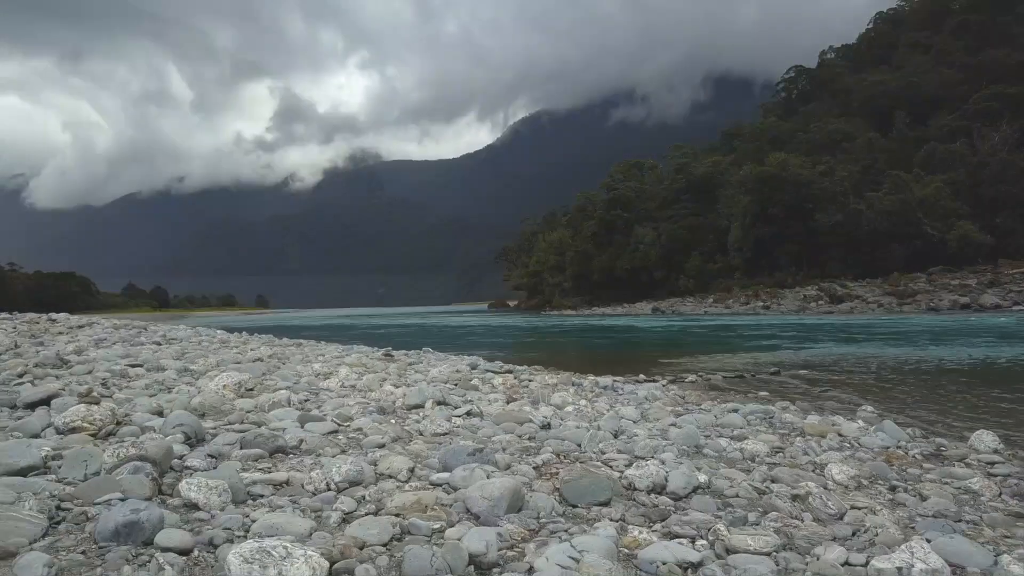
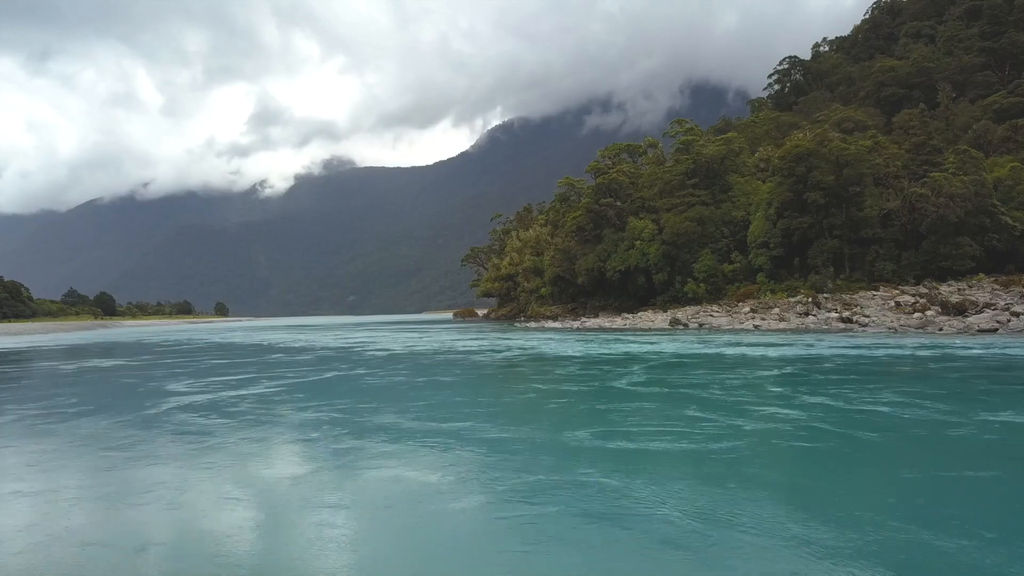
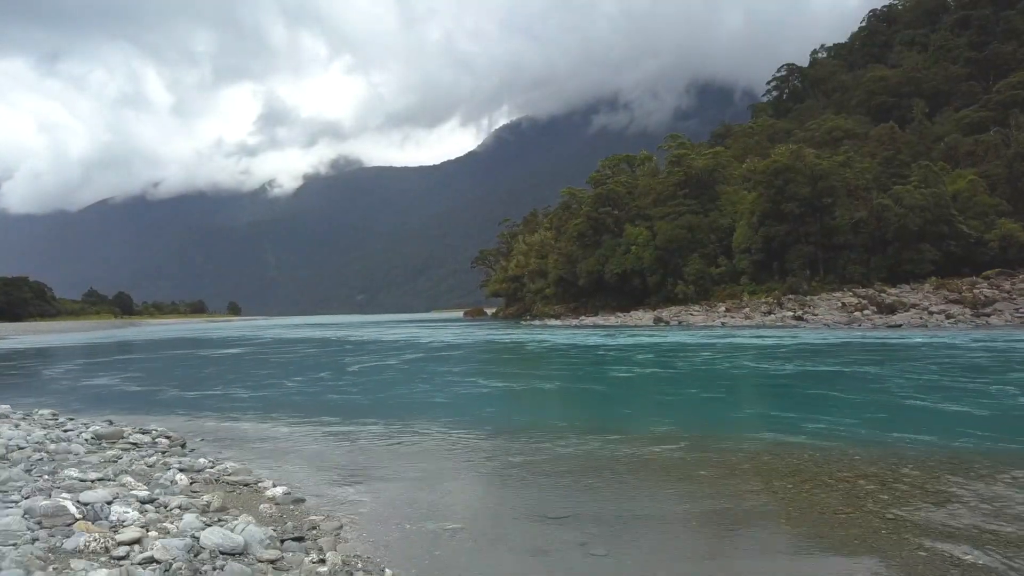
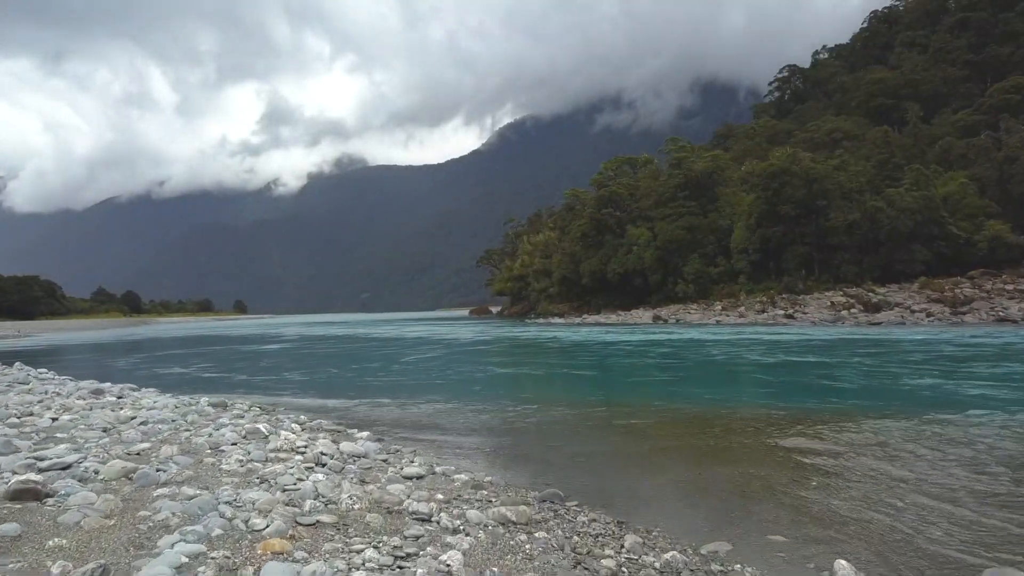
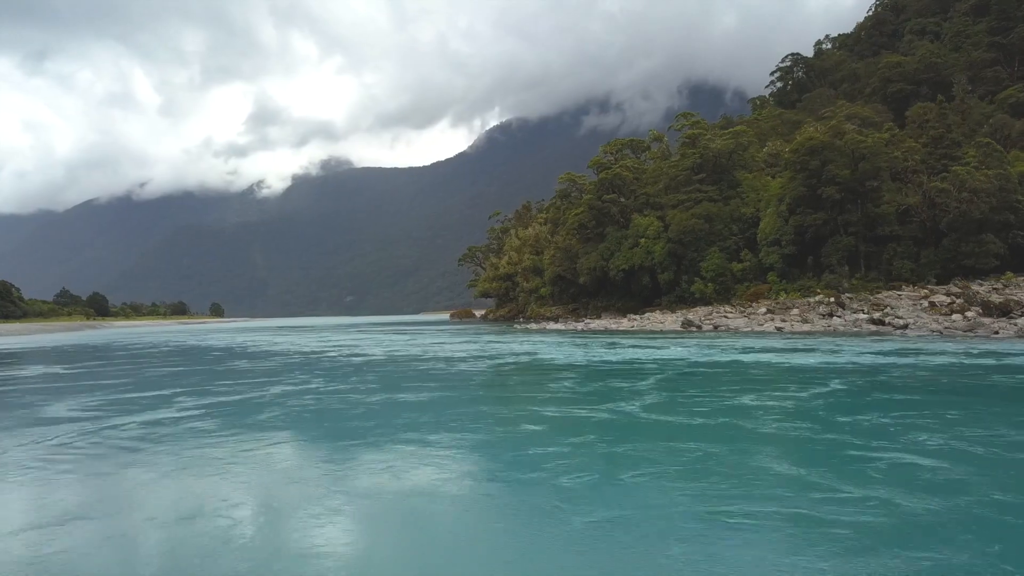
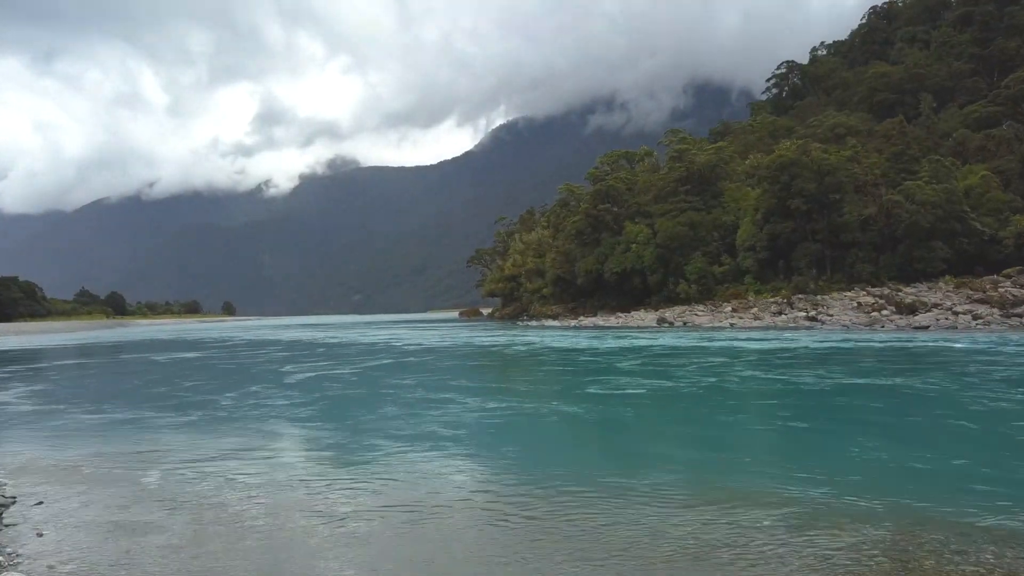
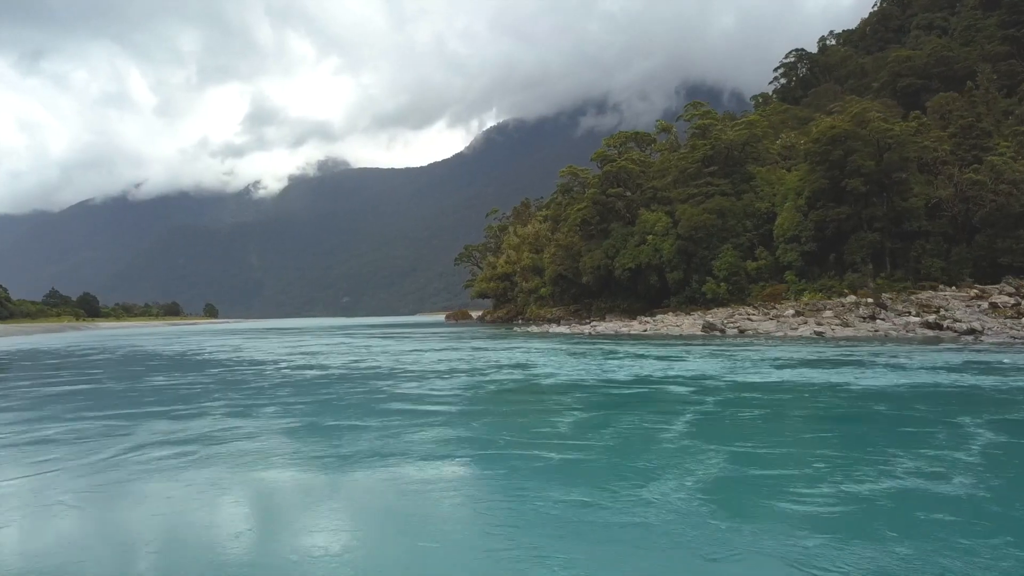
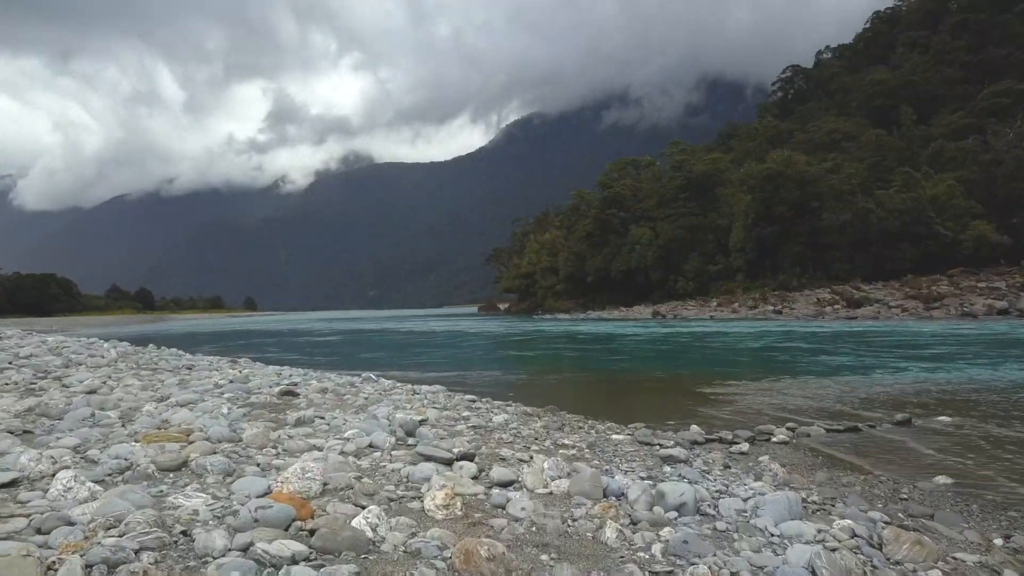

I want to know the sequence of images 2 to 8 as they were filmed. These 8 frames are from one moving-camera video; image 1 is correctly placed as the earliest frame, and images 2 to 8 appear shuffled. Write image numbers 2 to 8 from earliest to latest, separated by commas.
8, 4, 3, 6, 2, 5, 7
